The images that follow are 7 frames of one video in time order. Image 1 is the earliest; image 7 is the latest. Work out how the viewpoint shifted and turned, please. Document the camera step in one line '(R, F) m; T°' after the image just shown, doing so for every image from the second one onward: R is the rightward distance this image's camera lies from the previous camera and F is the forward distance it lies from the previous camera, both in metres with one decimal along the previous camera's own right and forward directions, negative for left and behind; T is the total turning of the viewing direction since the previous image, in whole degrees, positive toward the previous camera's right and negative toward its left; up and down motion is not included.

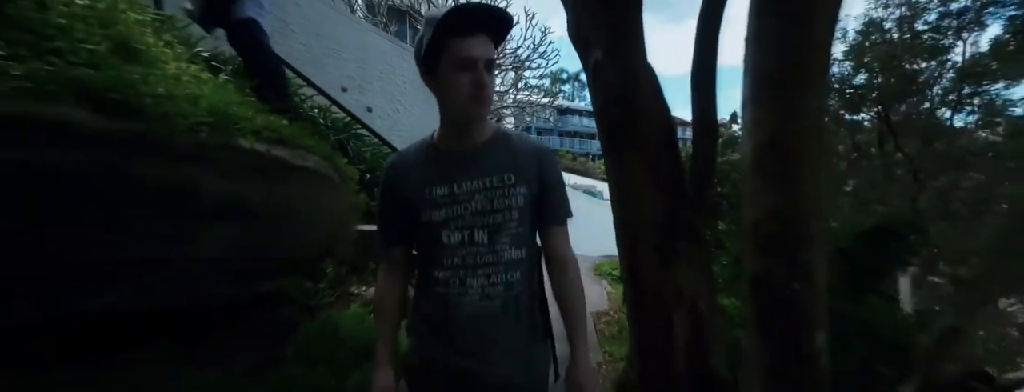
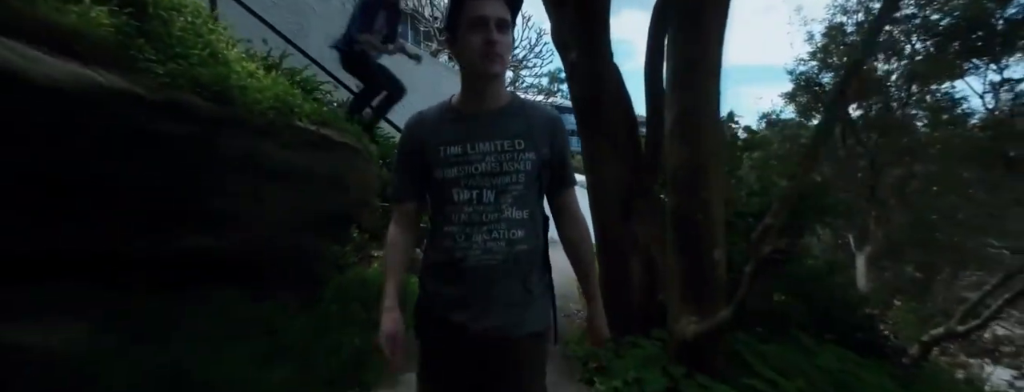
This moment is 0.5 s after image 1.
(+0.4, -0.7) m; -4°
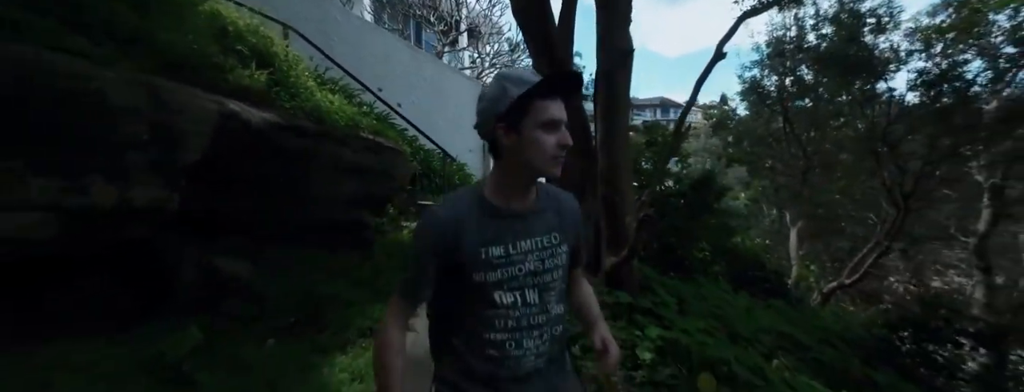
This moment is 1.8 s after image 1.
(+0.1, -1.8) m; 0°
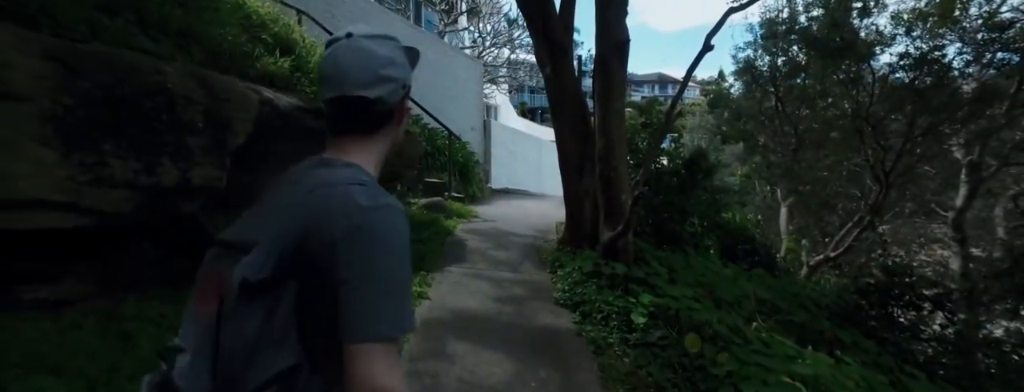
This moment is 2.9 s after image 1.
(-0.1, -0.4) m; 0°
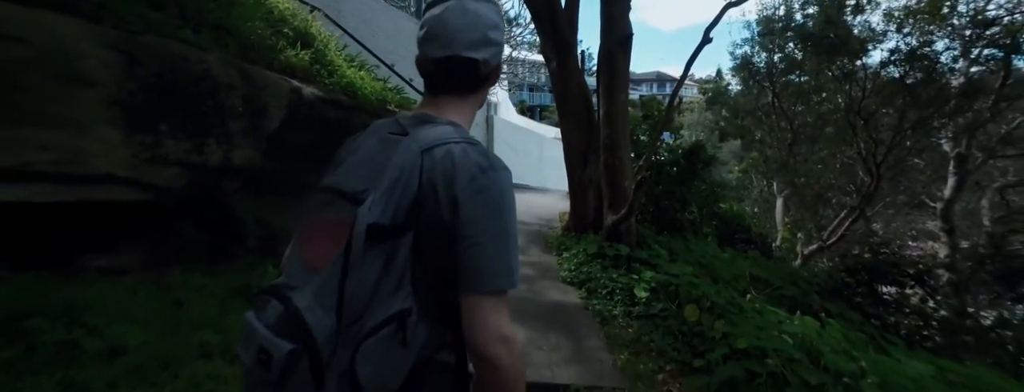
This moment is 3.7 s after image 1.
(-0.1, -0.3) m; 0°
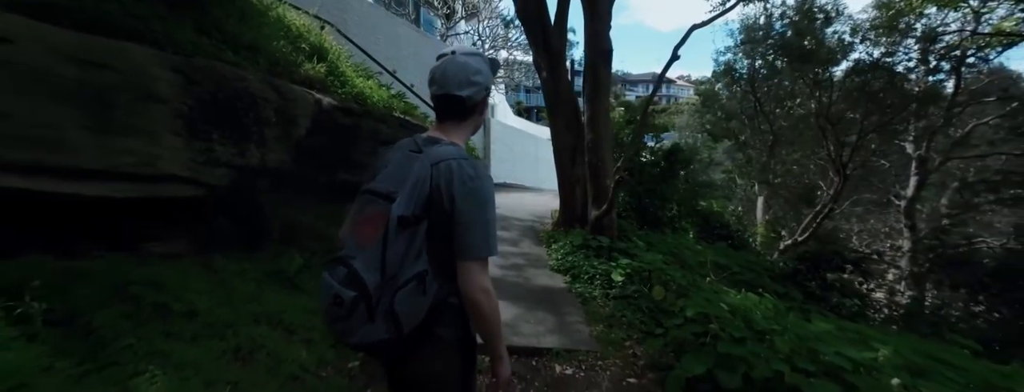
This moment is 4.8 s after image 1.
(+0.1, -0.6) m; 0°
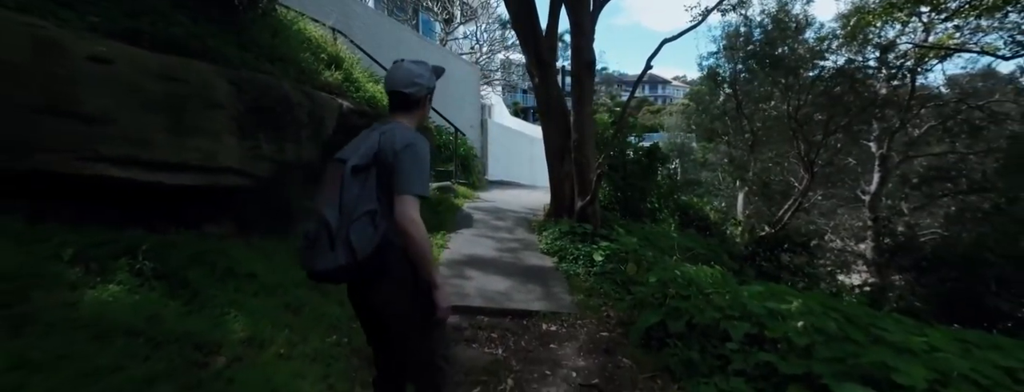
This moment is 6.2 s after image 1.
(0.0, -0.8) m; 0°
